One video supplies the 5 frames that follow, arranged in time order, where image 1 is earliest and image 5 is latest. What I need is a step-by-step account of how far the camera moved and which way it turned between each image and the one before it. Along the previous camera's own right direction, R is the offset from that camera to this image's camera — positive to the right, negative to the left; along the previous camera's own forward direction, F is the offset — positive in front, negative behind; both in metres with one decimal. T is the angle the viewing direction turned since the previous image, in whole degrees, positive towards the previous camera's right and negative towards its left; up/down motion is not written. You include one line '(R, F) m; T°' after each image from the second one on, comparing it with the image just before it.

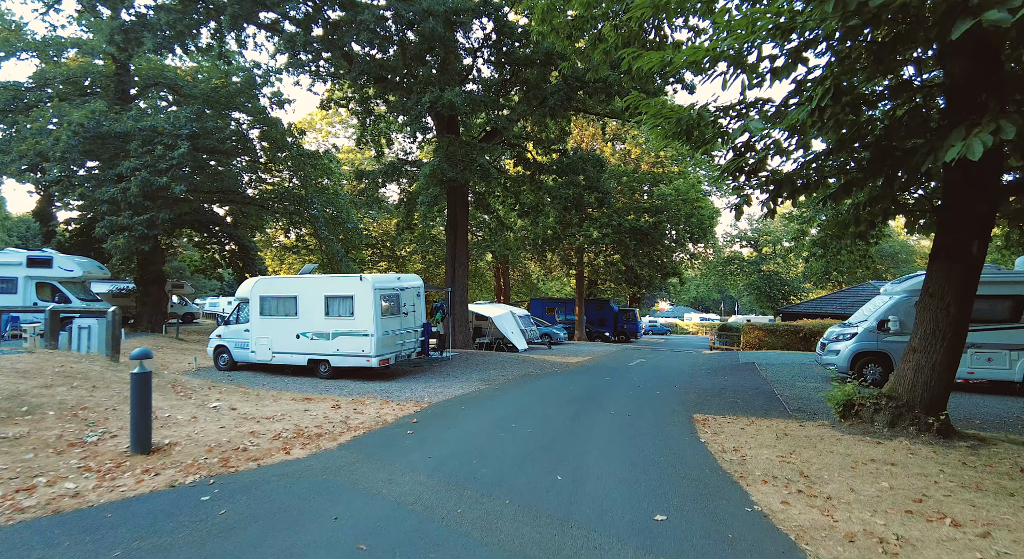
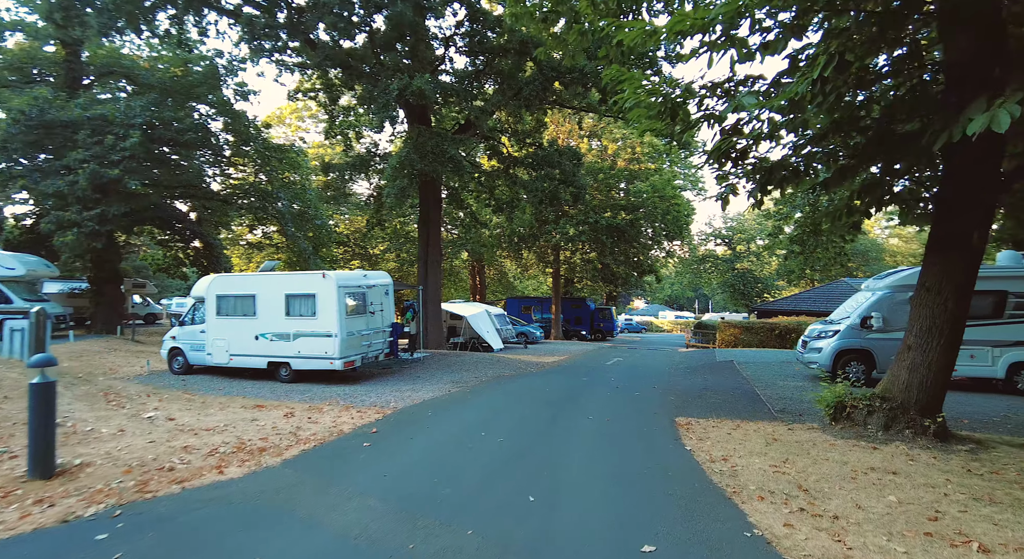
(+0.1, +0.6) m; +2°
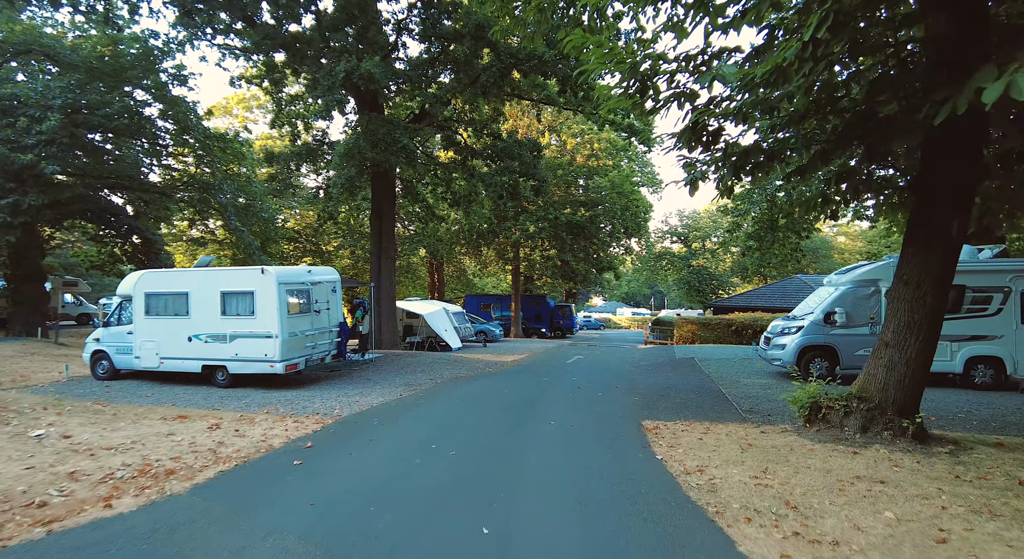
(+0.1, +0.6) m; +4°
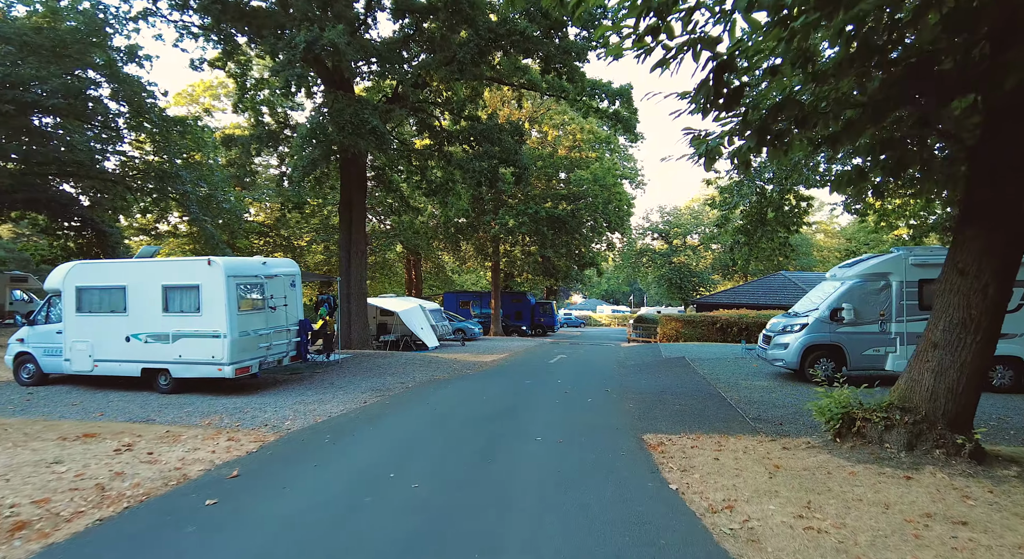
(0.0, +1.1) m; +2°
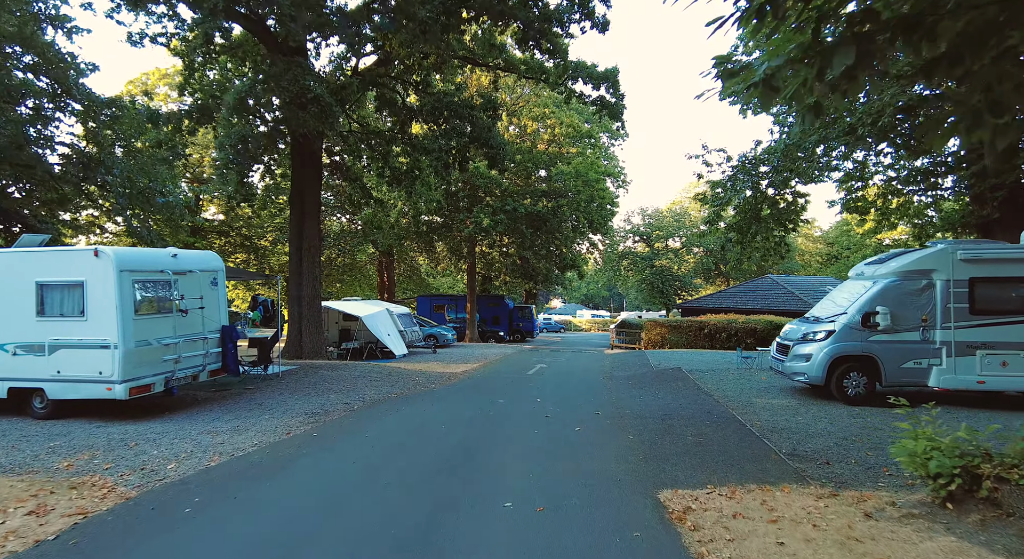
(+0.2, +2.0) m; +2°
